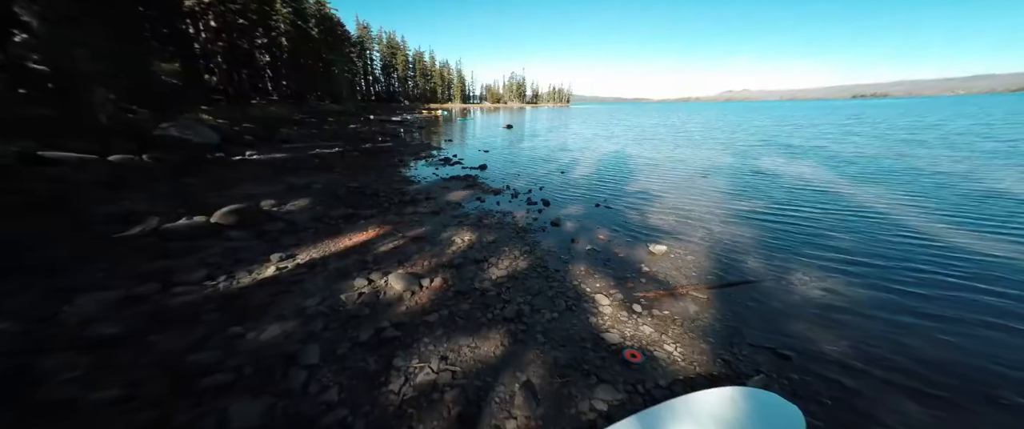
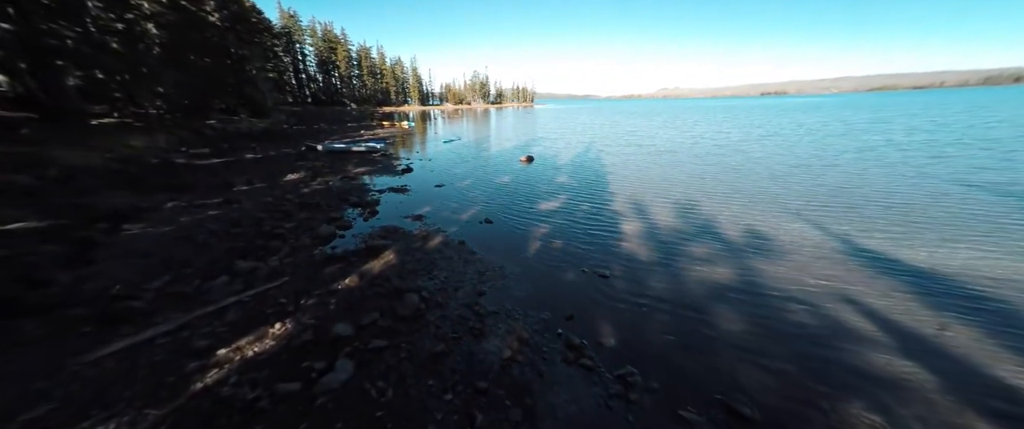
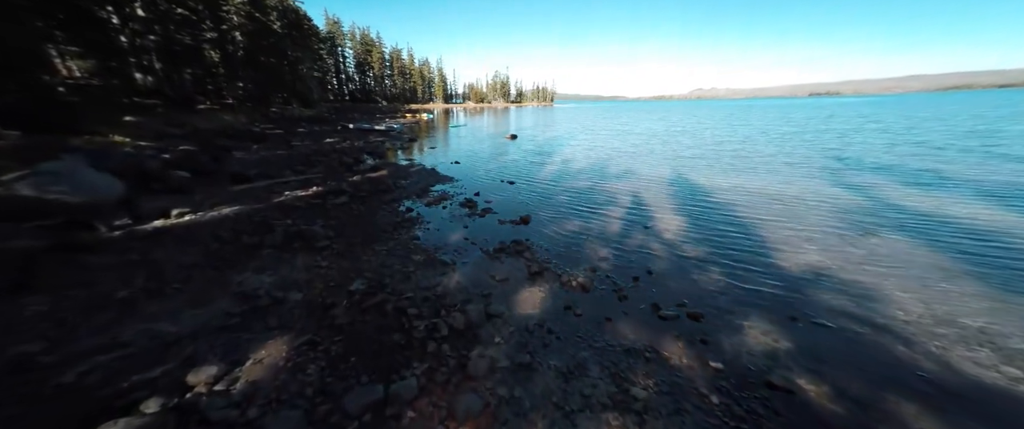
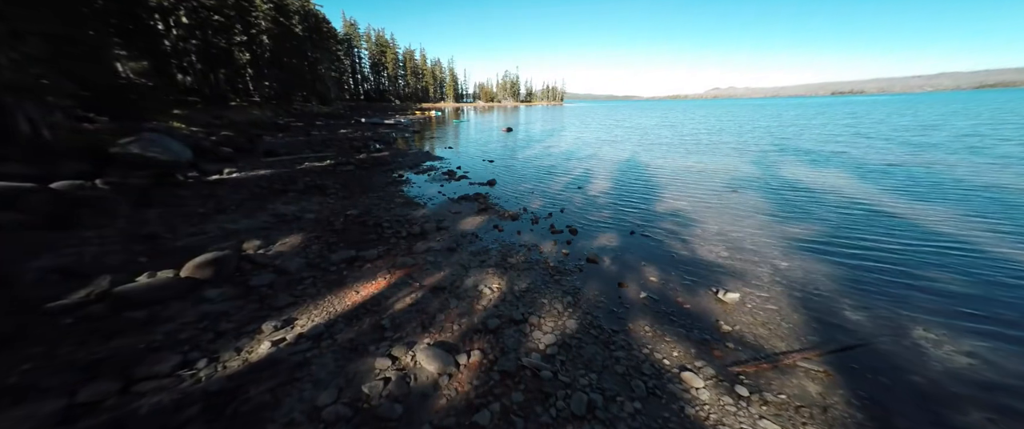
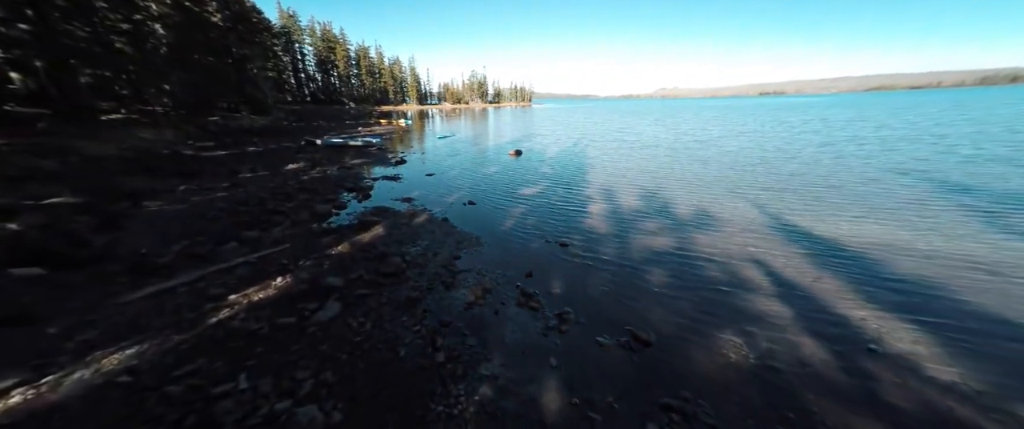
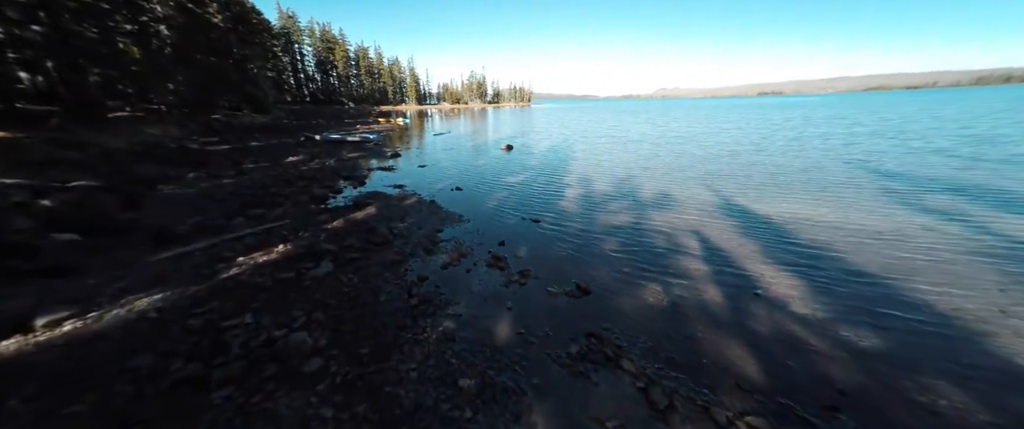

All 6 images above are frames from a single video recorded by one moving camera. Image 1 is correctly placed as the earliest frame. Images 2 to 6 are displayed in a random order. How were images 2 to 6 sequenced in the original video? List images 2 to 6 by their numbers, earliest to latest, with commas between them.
4, 3, 6, 5, 2
